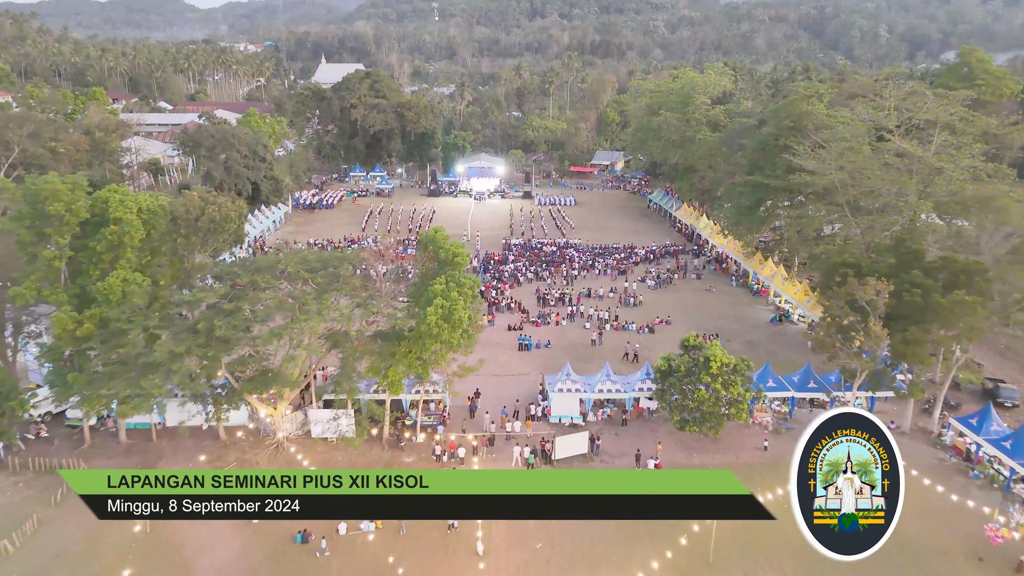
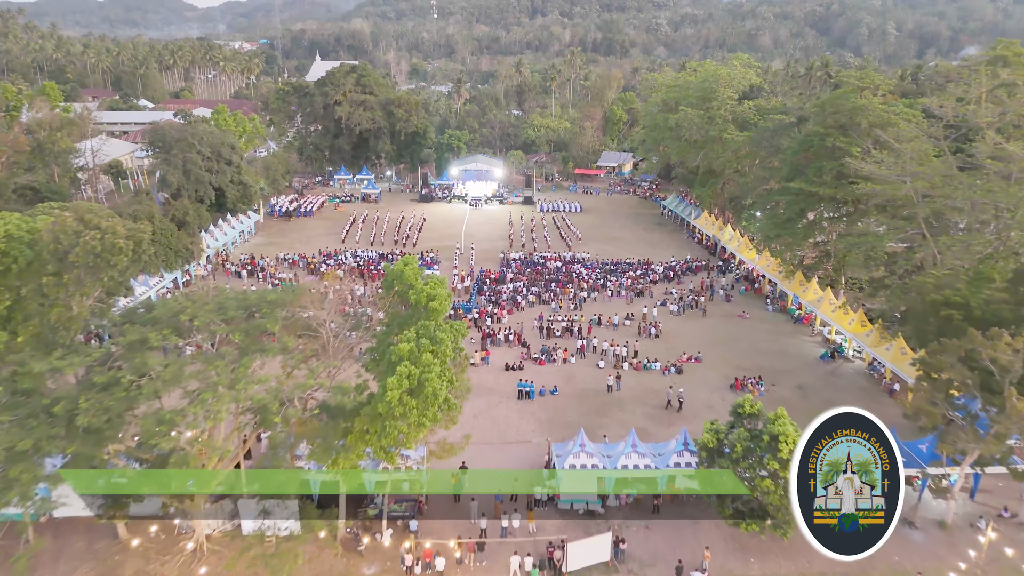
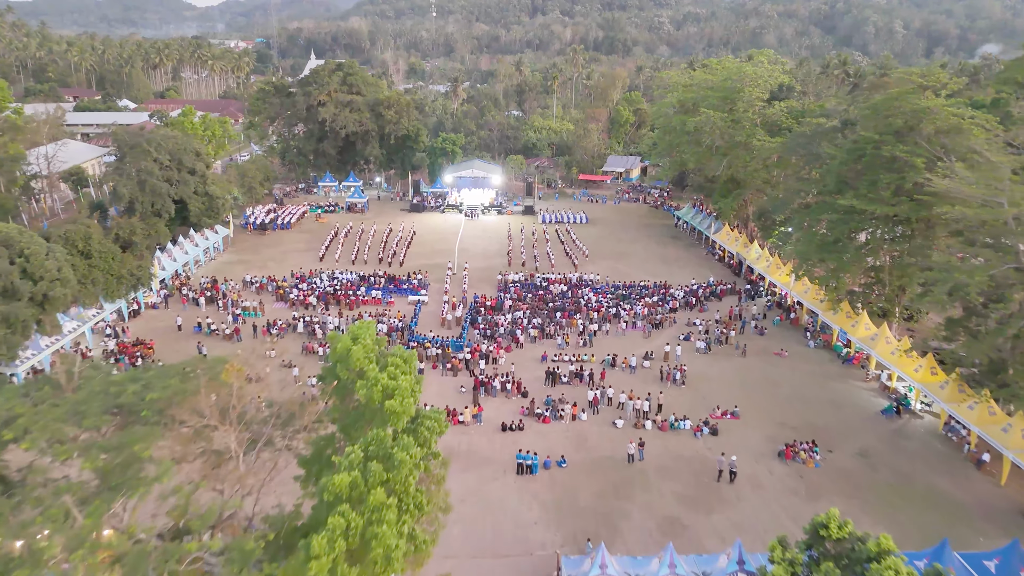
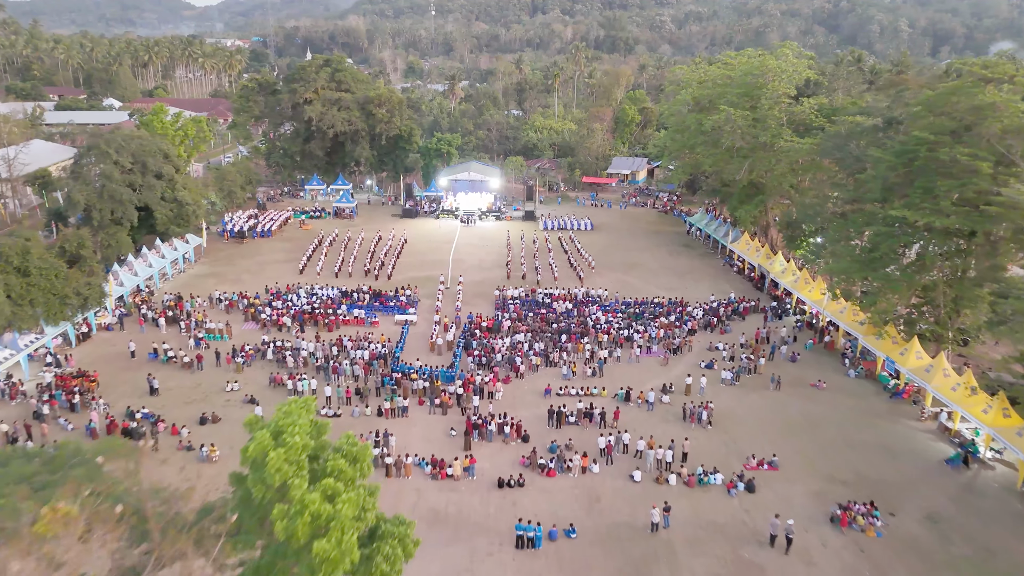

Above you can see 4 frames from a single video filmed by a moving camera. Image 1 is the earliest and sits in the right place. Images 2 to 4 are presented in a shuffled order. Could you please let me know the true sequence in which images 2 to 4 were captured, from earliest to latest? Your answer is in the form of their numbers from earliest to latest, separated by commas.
2, 3, 4
